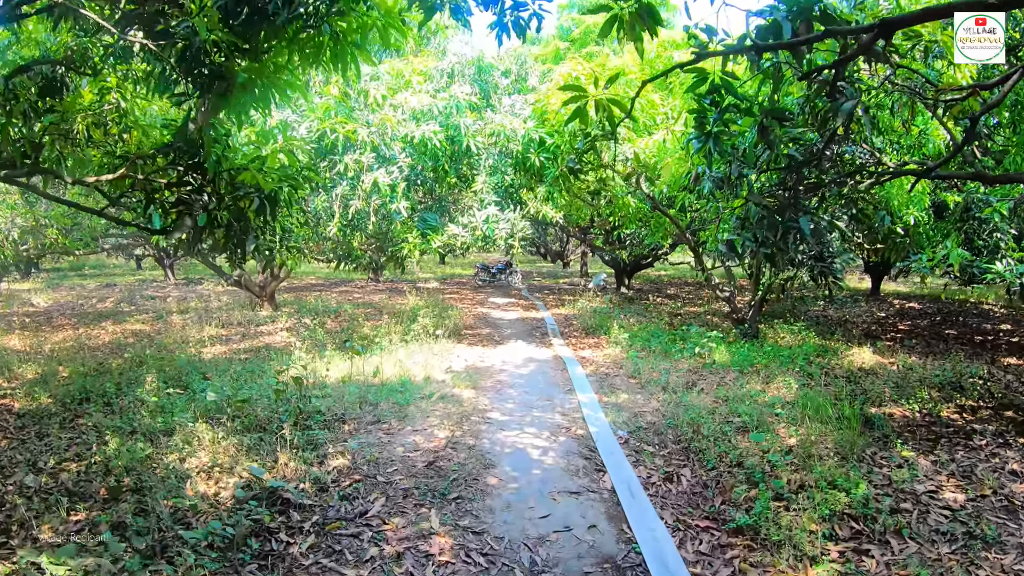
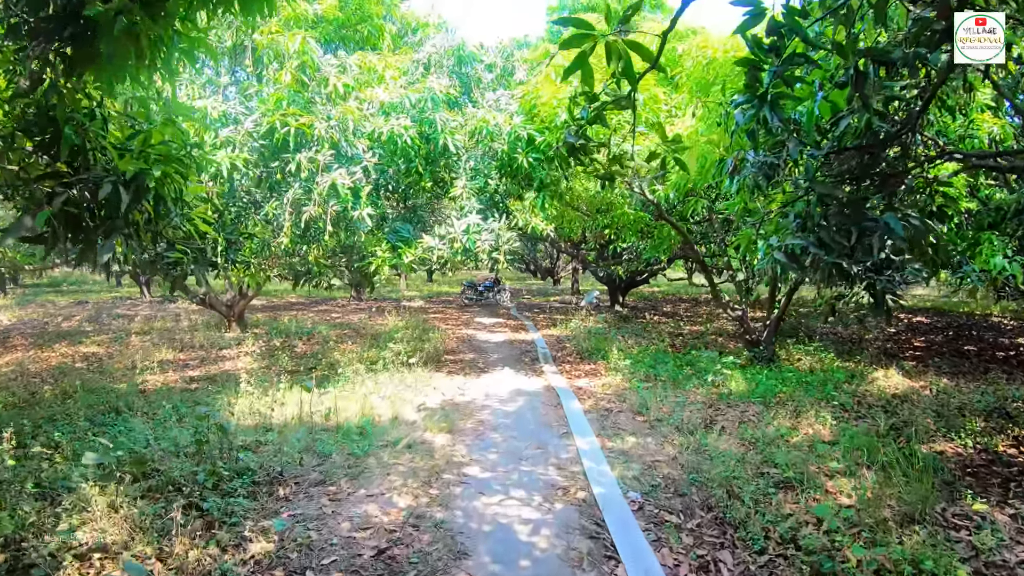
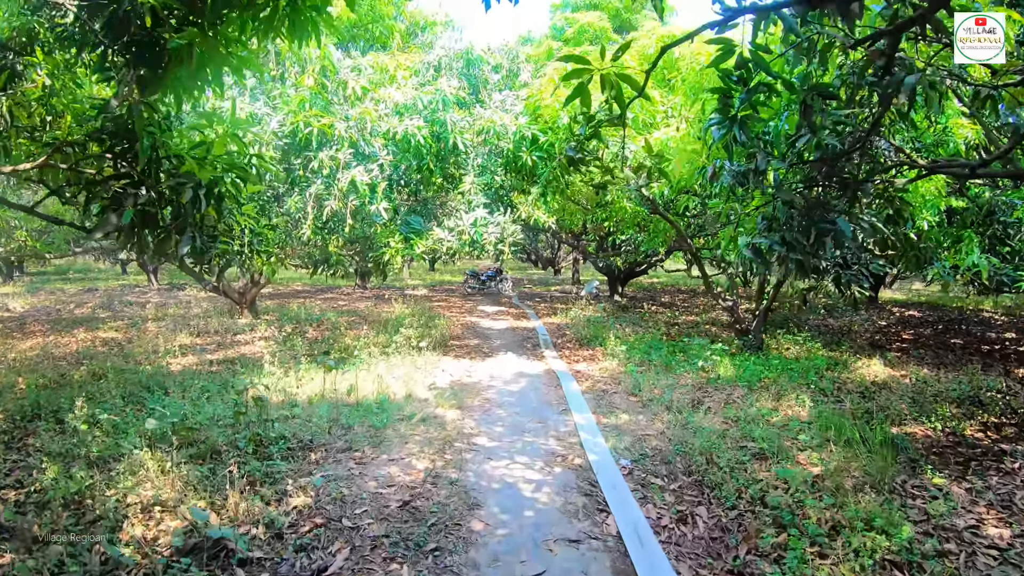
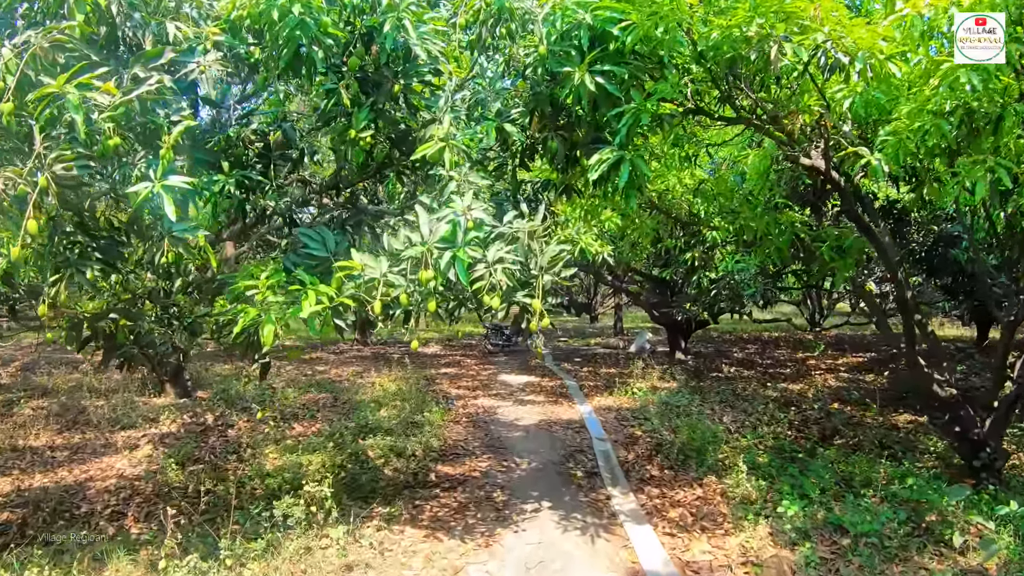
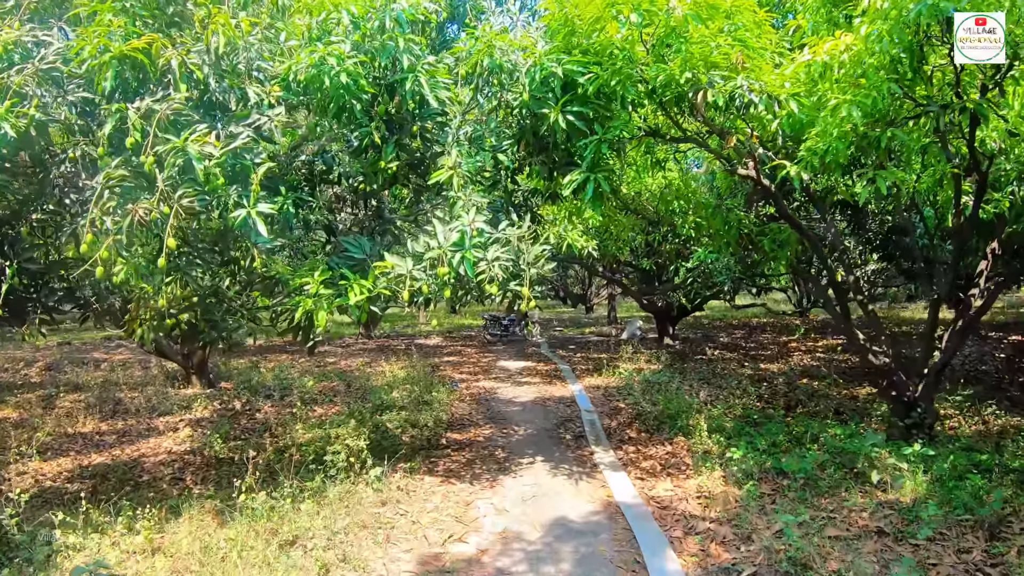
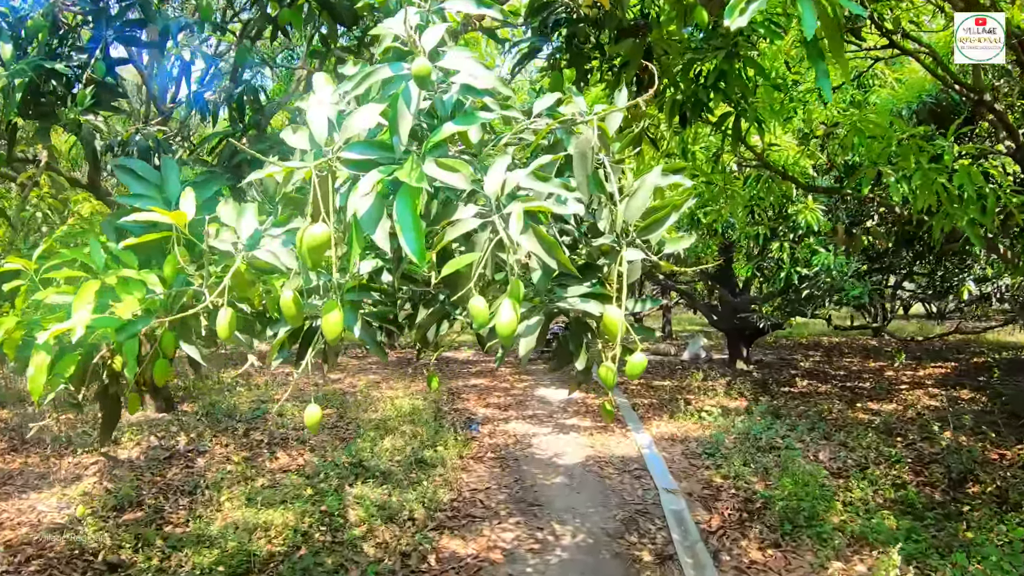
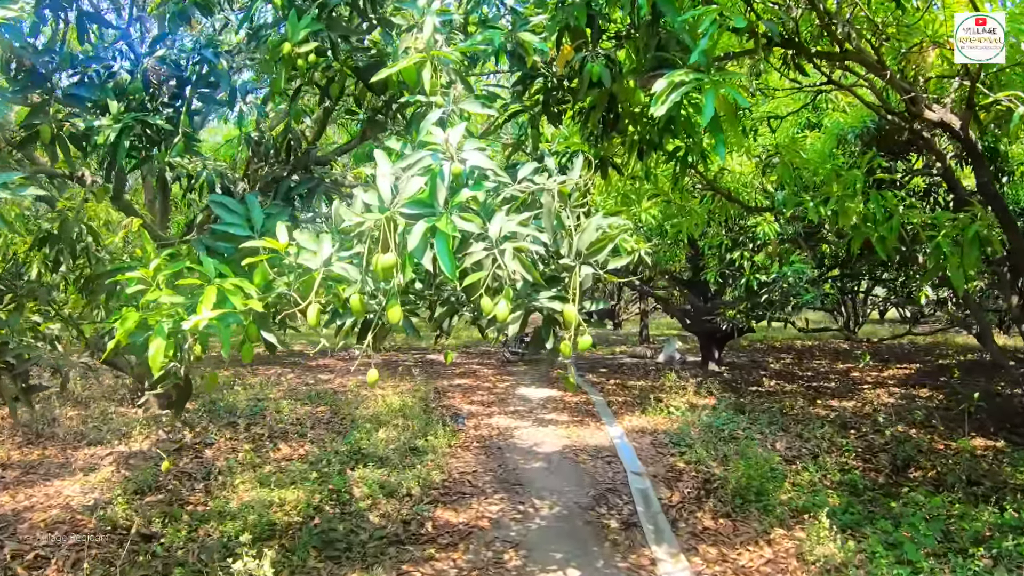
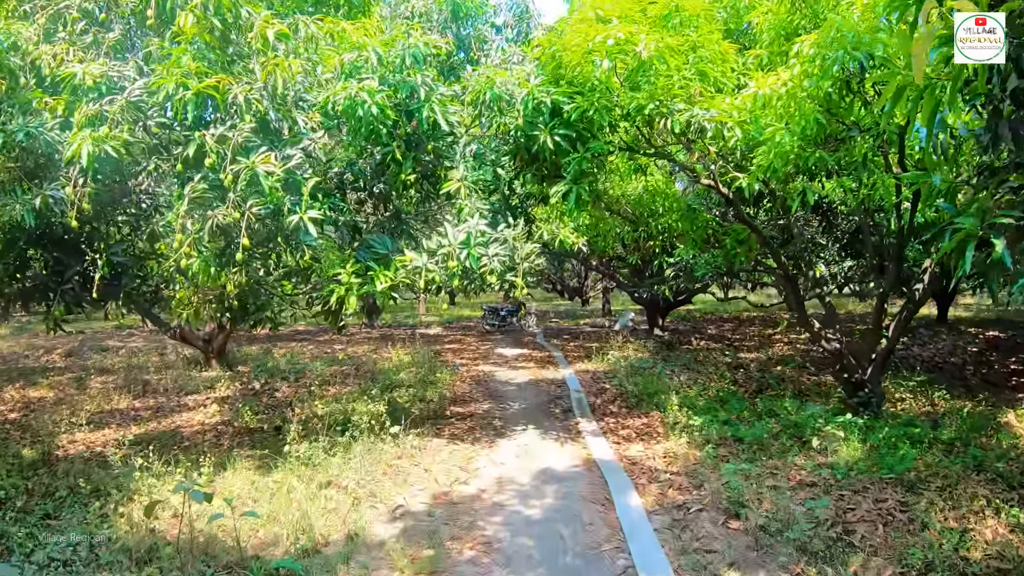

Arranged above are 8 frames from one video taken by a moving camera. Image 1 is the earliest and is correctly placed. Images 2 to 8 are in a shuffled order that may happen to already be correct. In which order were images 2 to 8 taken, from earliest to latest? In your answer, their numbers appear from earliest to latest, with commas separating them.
3, 2, 8, 5, 4, 7, 6
